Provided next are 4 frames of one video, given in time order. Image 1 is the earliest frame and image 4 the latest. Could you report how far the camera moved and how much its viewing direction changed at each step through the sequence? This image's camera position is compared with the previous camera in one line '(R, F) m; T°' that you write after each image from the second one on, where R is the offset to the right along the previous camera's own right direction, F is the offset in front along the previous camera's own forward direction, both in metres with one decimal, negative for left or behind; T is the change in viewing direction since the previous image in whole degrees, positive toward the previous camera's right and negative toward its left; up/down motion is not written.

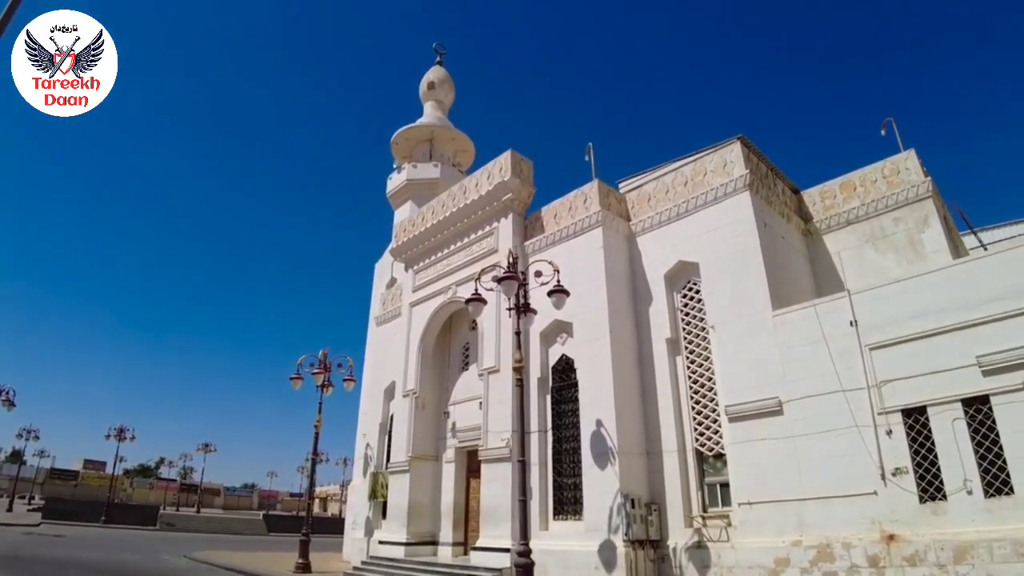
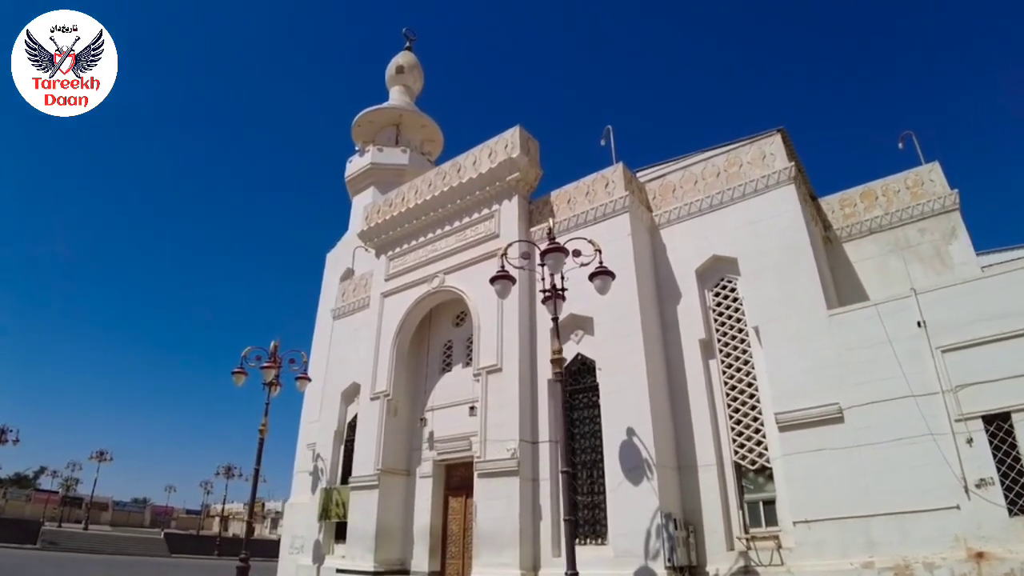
(-1.6, +1.5) m; +9°
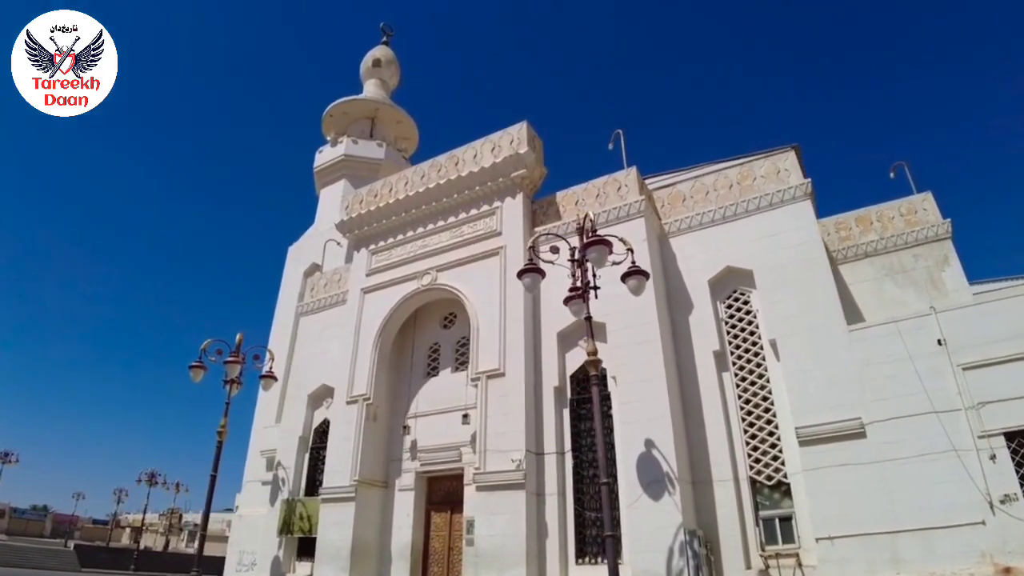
(-1.2, +0.6) m; +7°
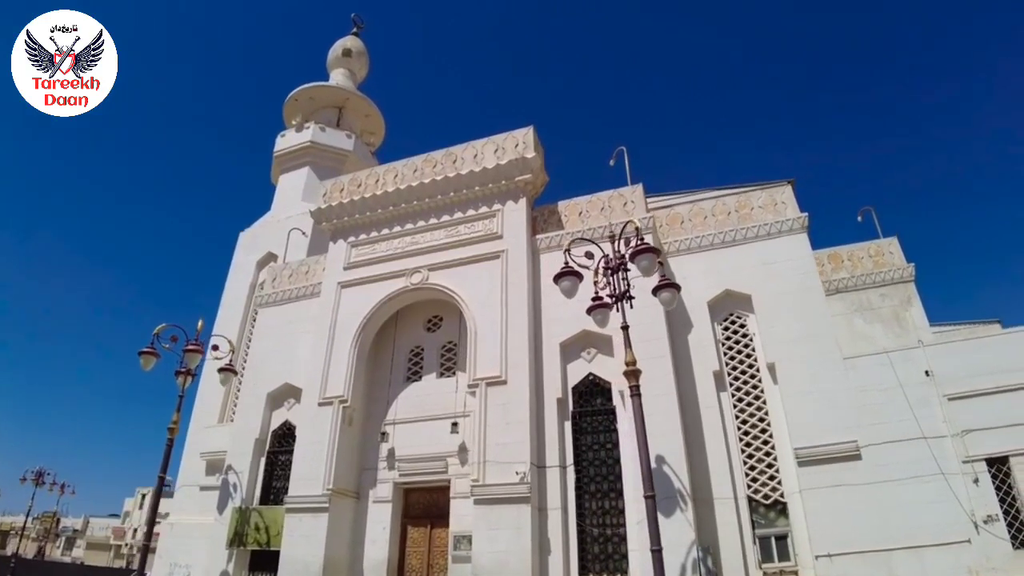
(-1.5, +0.4) m; +9°
